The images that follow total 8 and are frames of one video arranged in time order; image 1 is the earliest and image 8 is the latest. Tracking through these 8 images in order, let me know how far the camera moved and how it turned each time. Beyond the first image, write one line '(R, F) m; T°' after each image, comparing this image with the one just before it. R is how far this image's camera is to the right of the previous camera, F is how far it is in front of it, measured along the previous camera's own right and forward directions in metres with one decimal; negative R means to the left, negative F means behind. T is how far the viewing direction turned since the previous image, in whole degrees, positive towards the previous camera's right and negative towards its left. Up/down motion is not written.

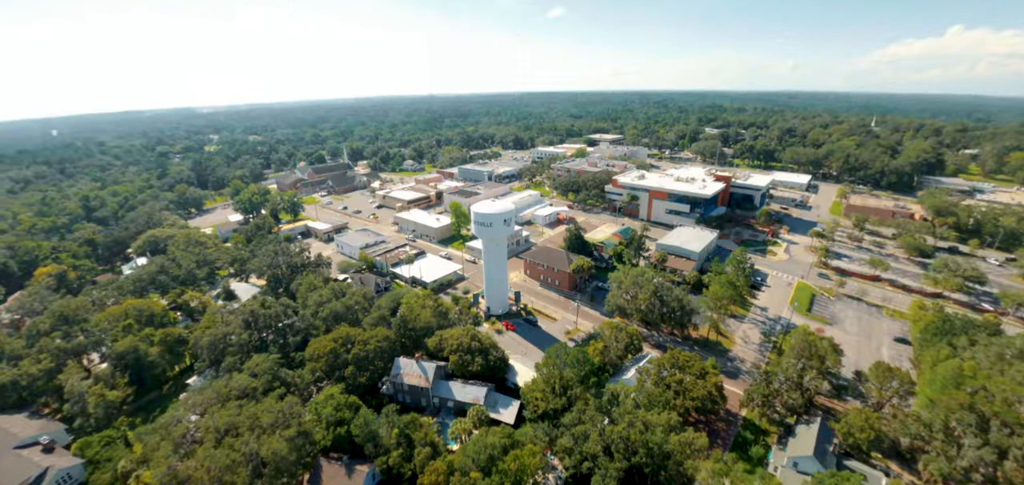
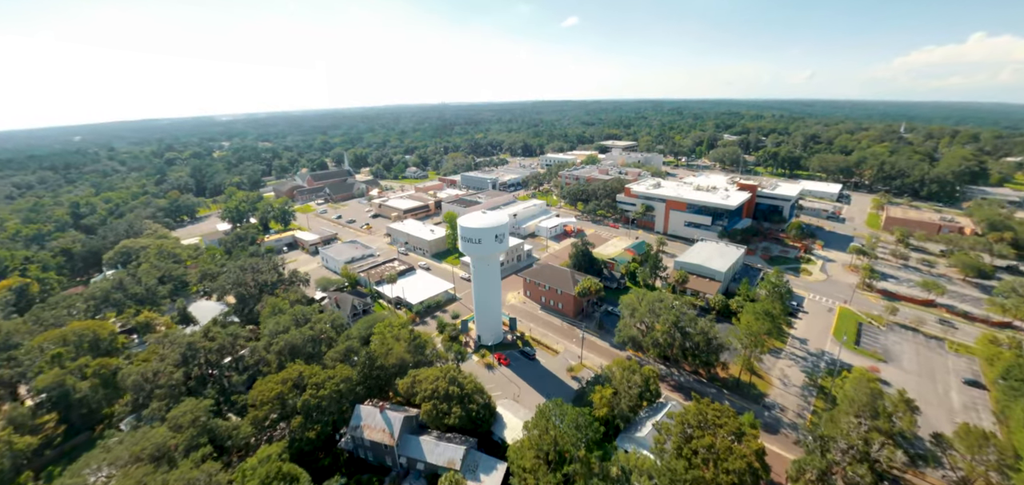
(+1.2, +4.7) m; -2°
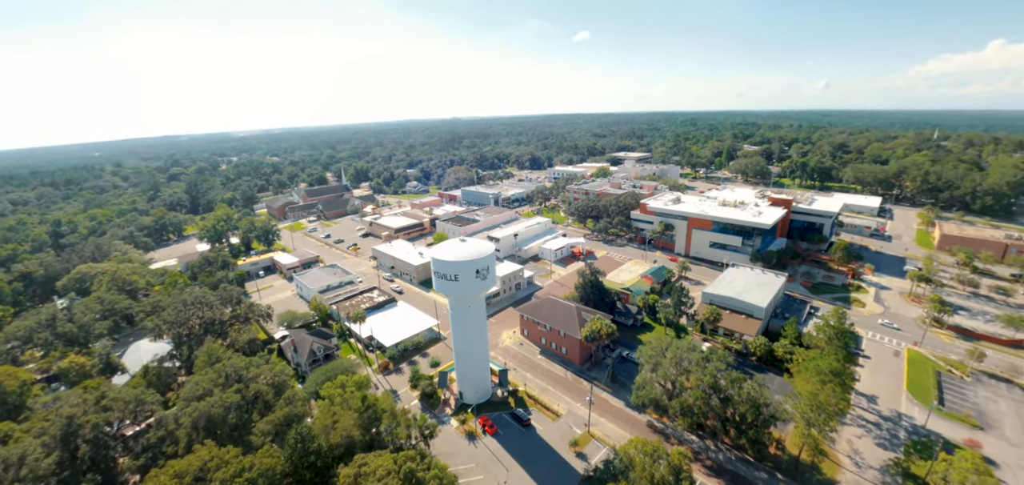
(+1.3, +5.7) m; -2°
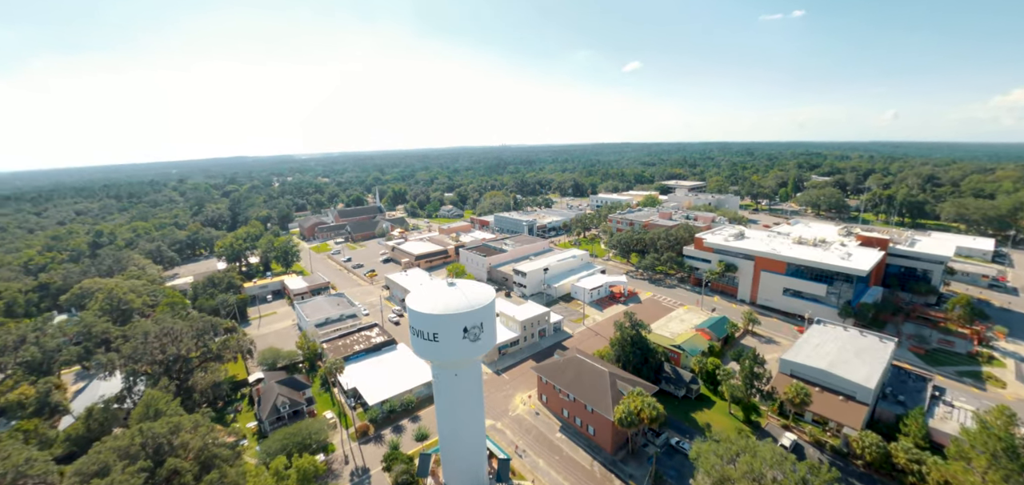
(+1.3, +5.7) m; -6°
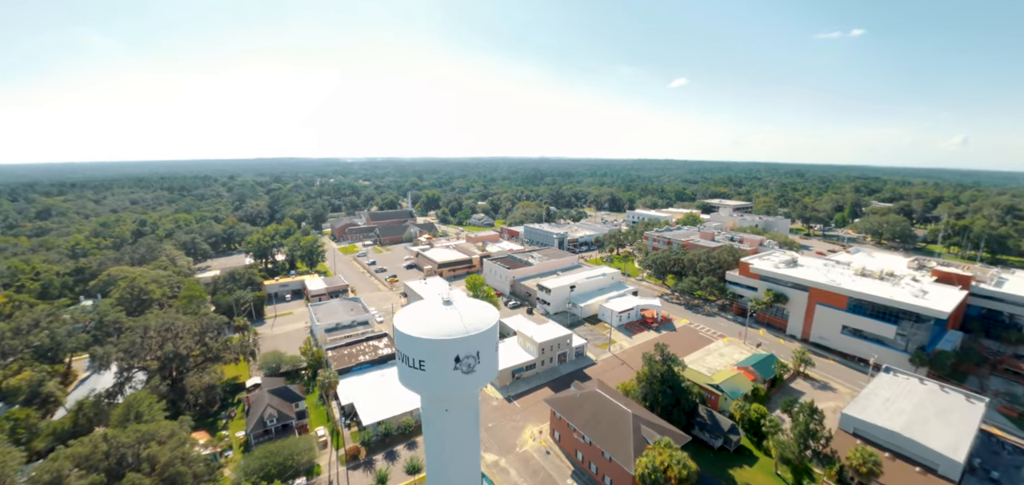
(+0.7, +2.4) m; -5°
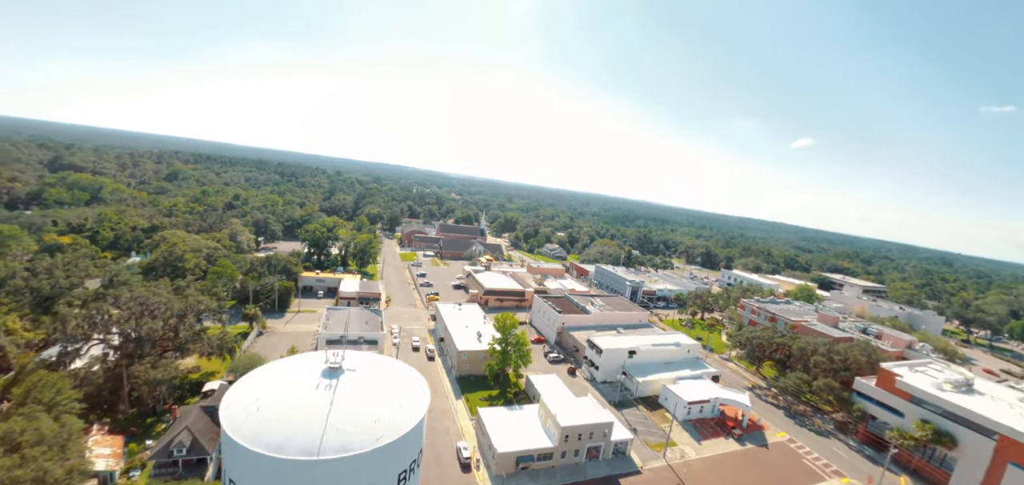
(+1.9, +6.4) m; -12°
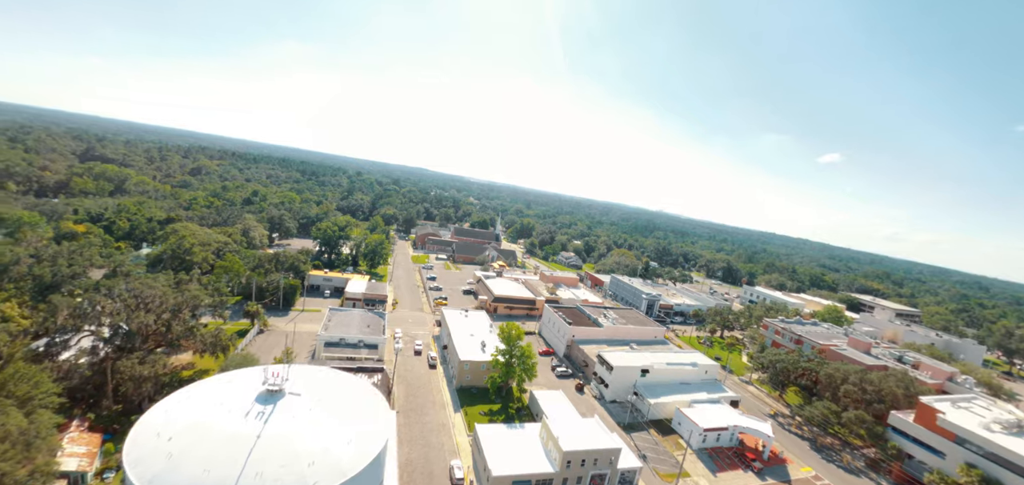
(+0.5, +1.3) m; -2°
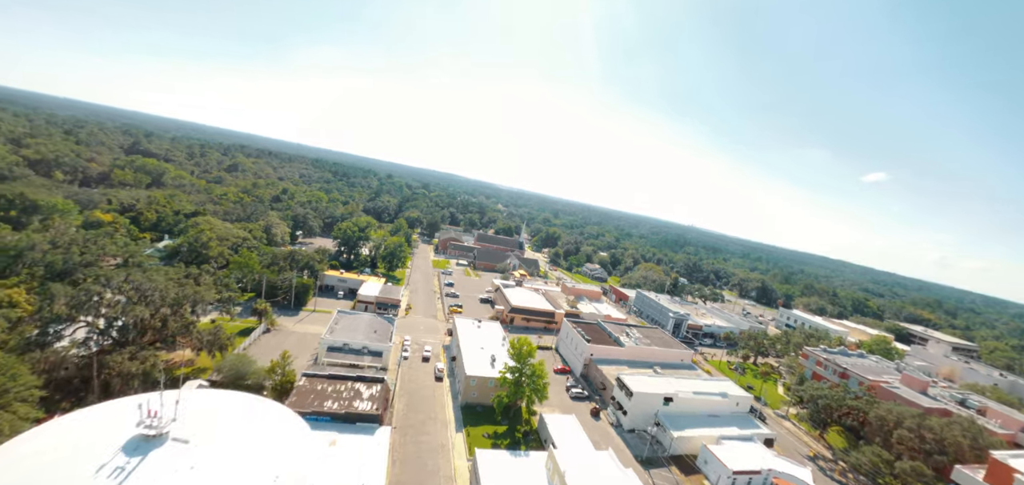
(+0.6, +1.7) m; -4°
